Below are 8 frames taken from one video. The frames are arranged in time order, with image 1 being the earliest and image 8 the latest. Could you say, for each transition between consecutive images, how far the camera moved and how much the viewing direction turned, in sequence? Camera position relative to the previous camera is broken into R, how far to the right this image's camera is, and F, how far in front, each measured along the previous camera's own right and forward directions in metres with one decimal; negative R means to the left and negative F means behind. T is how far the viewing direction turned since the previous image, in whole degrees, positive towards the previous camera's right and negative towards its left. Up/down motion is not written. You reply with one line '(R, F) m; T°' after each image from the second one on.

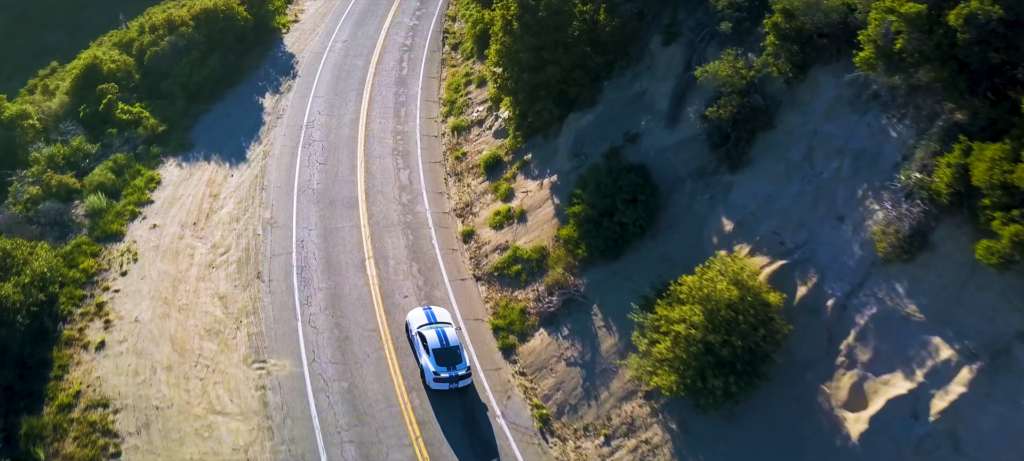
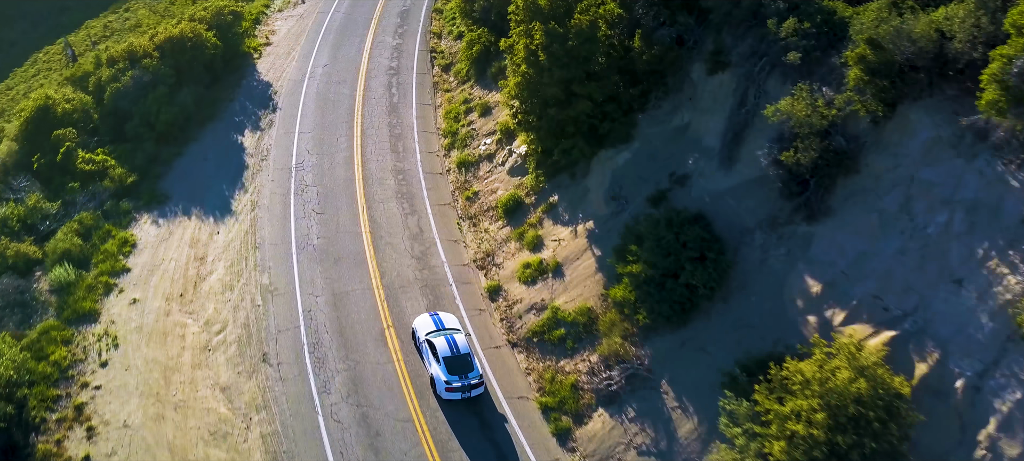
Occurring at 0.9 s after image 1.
(-2.2, +2.8) m; +3°
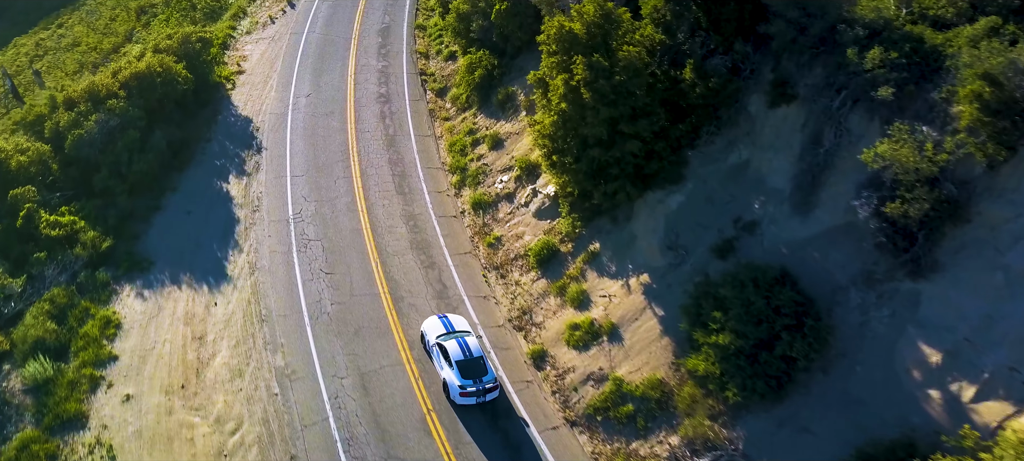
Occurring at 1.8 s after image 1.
(-2.4, +2.6) m; +4°
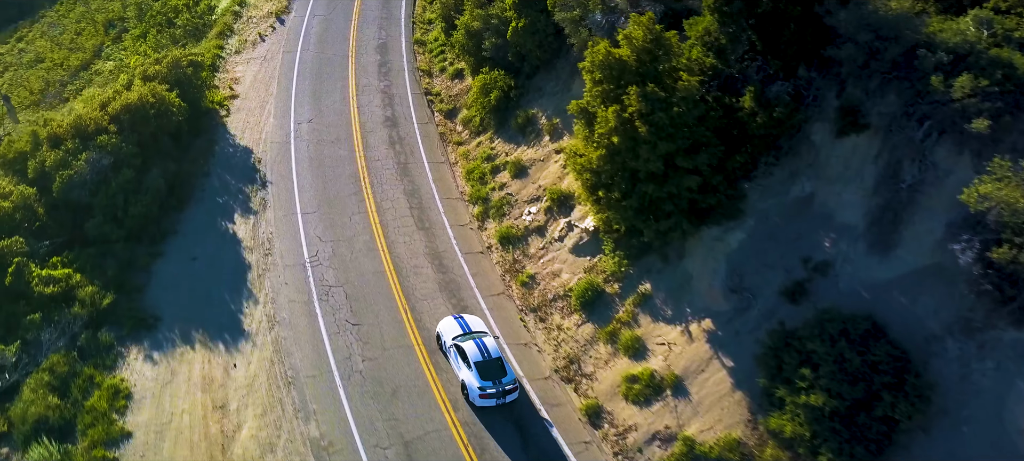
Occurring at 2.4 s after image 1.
(-1.9, +1.7) m; +2°
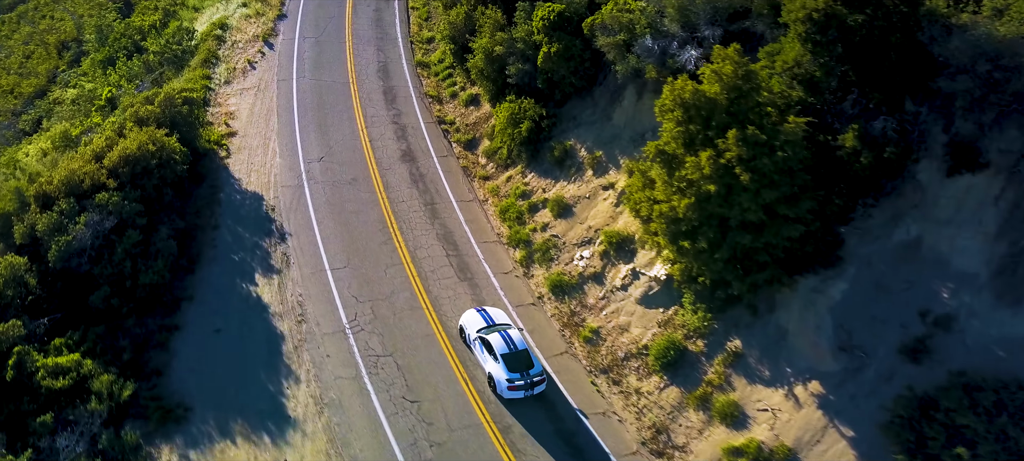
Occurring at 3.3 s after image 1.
(-2.7, +2.2) m; +4°
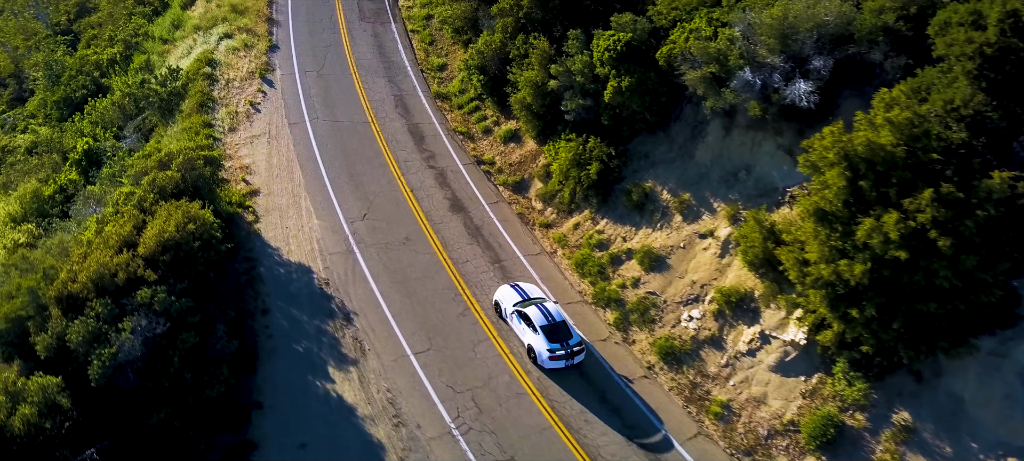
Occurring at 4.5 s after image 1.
(-4.0, +2.7) m; +5°
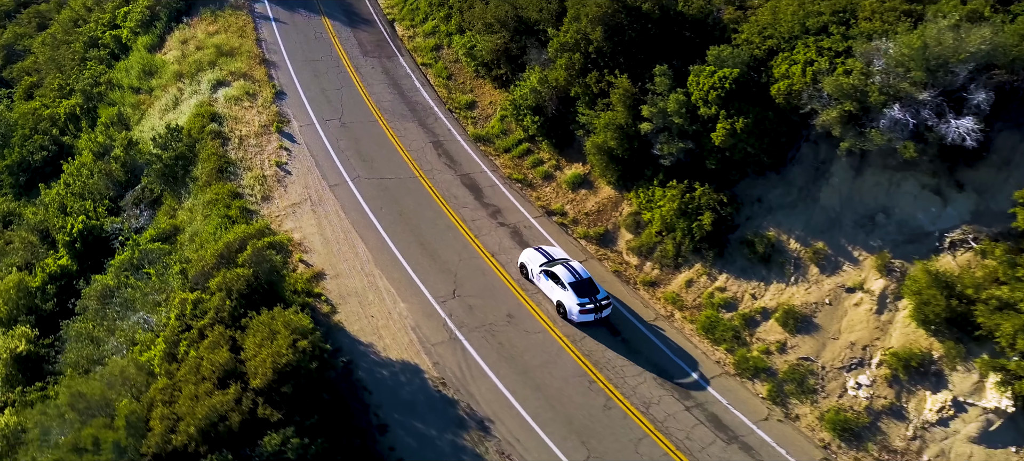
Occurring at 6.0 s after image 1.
(-4.9, +2.9) m; +6°
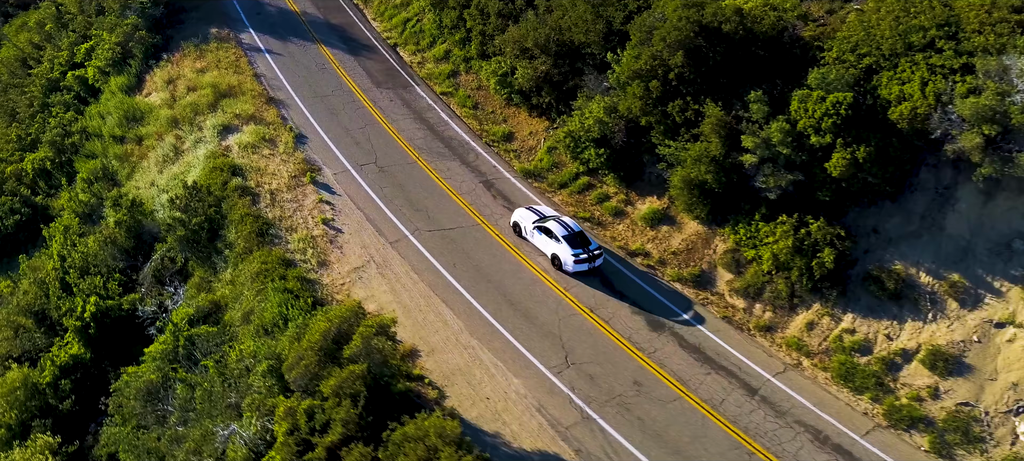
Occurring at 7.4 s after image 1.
(-4.3, +2.4) m; +6°
